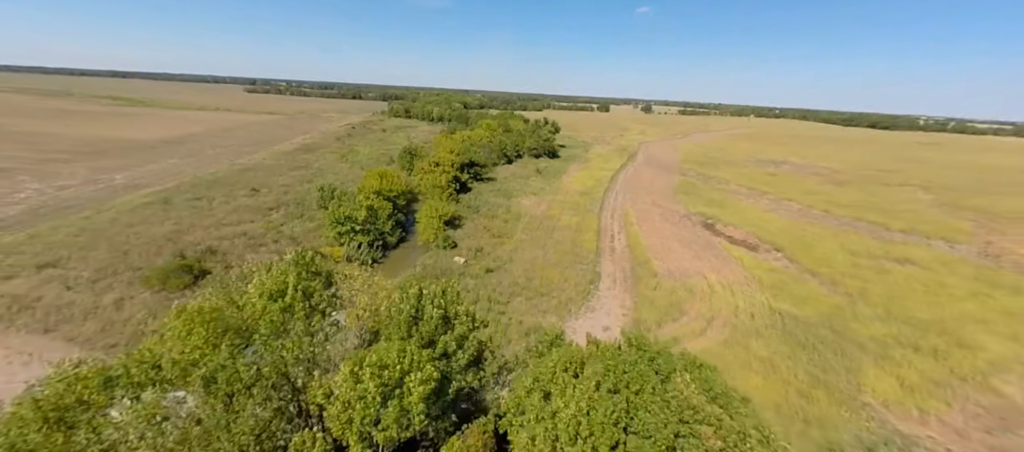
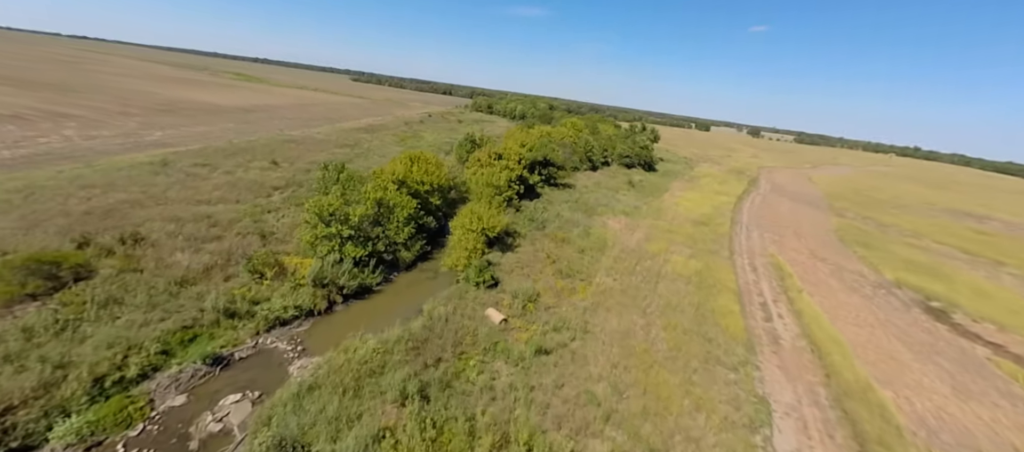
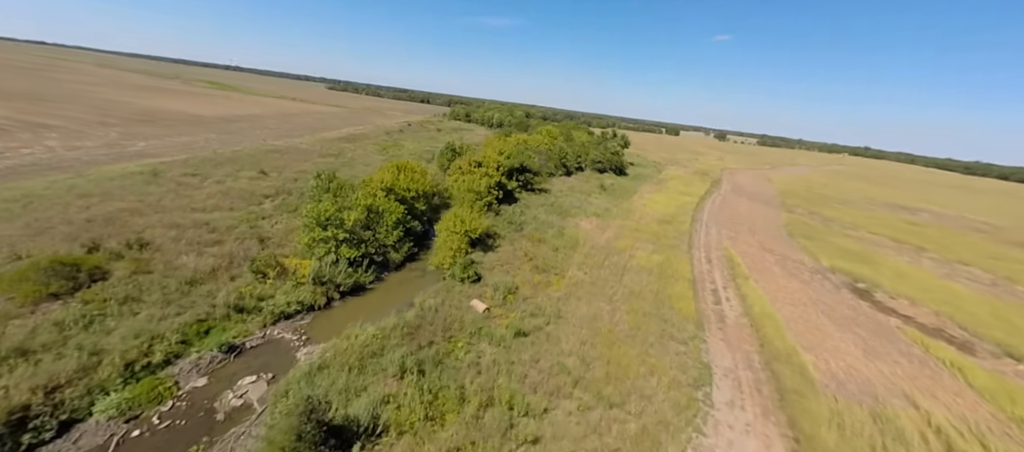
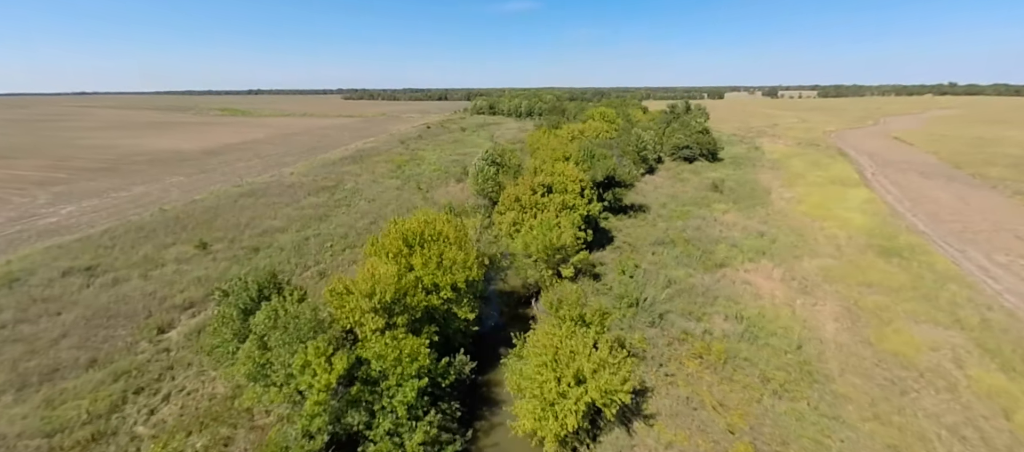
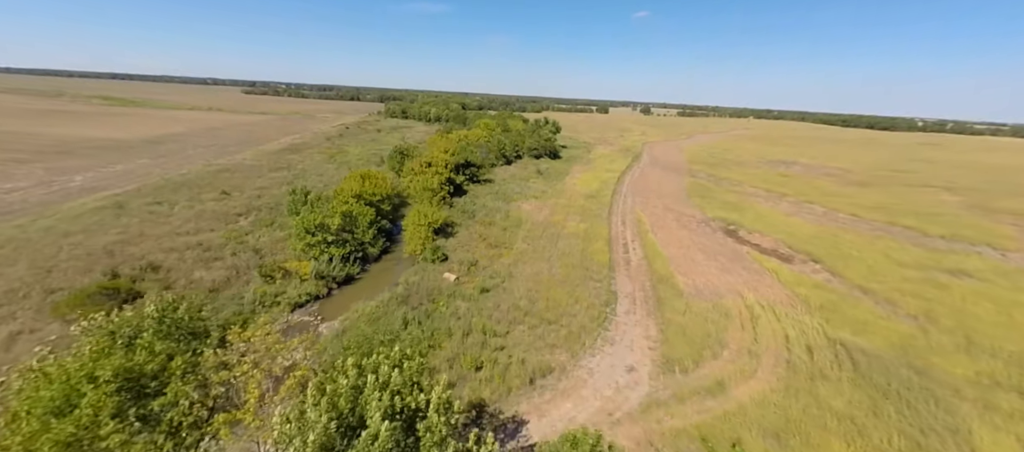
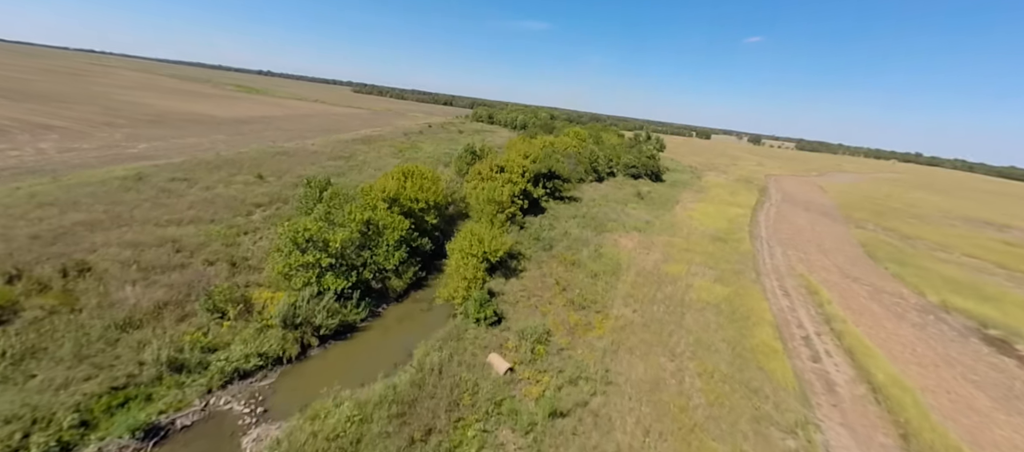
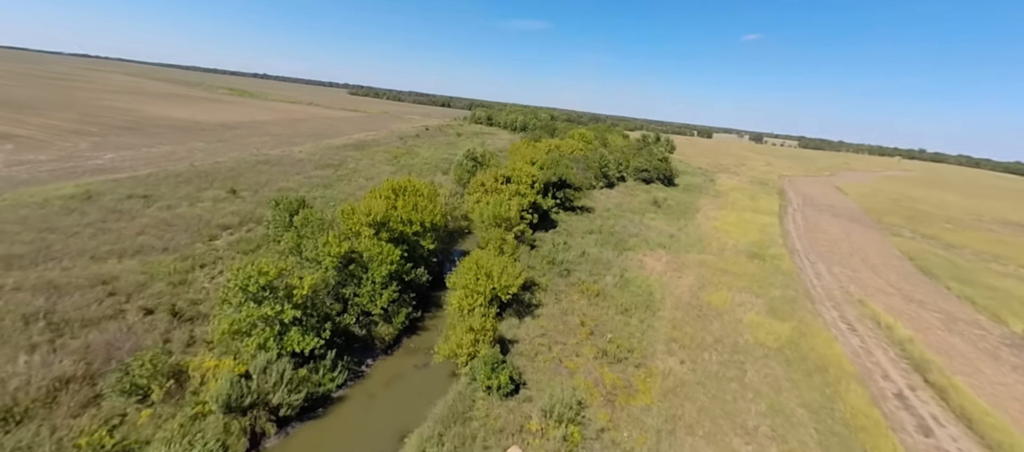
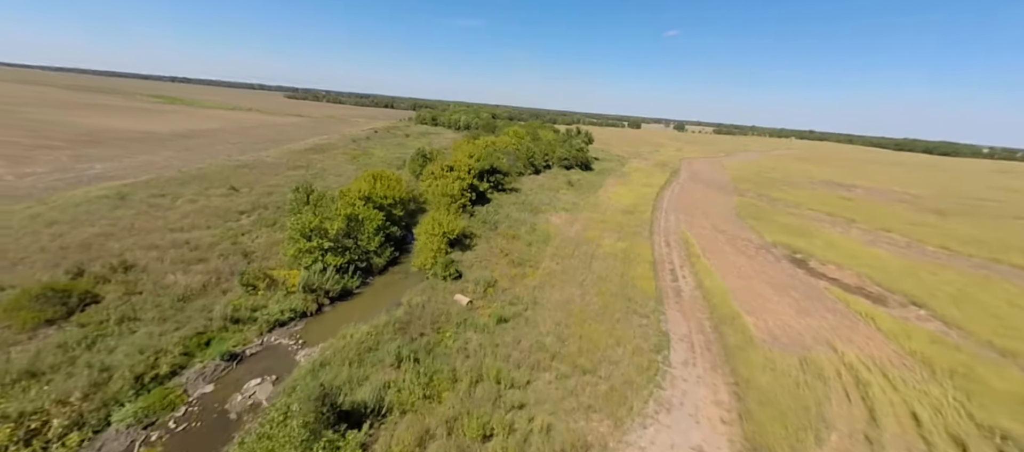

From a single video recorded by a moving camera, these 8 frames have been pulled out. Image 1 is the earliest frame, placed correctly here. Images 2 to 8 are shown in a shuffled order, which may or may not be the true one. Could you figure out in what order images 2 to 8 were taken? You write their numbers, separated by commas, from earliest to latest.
5, 8, 3, 2, 6, 7, 4
